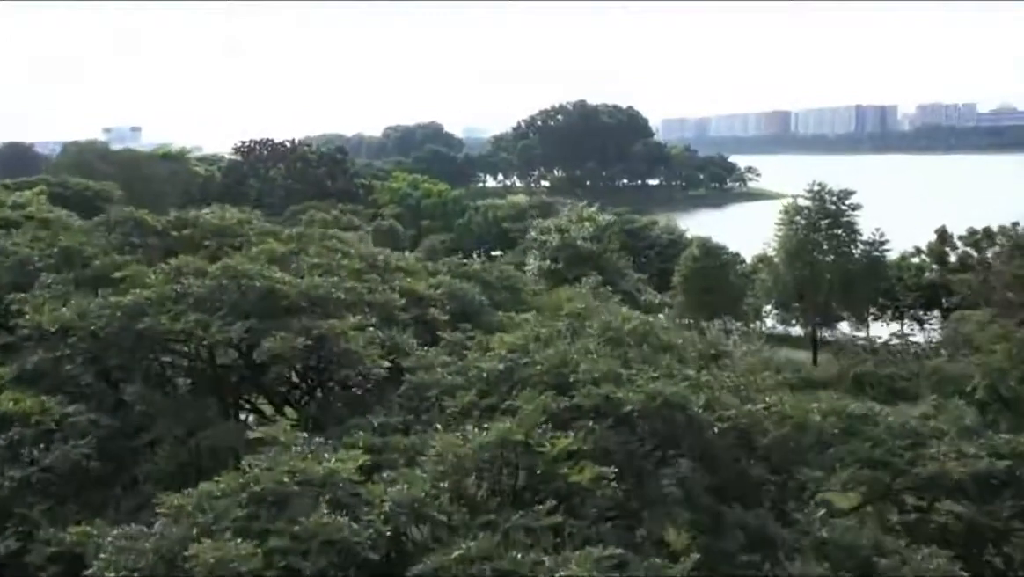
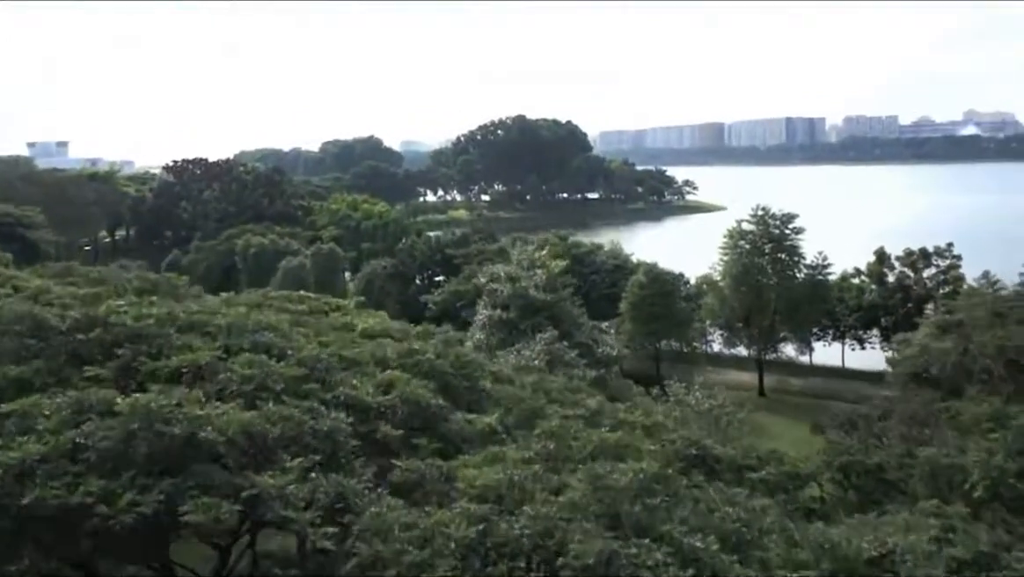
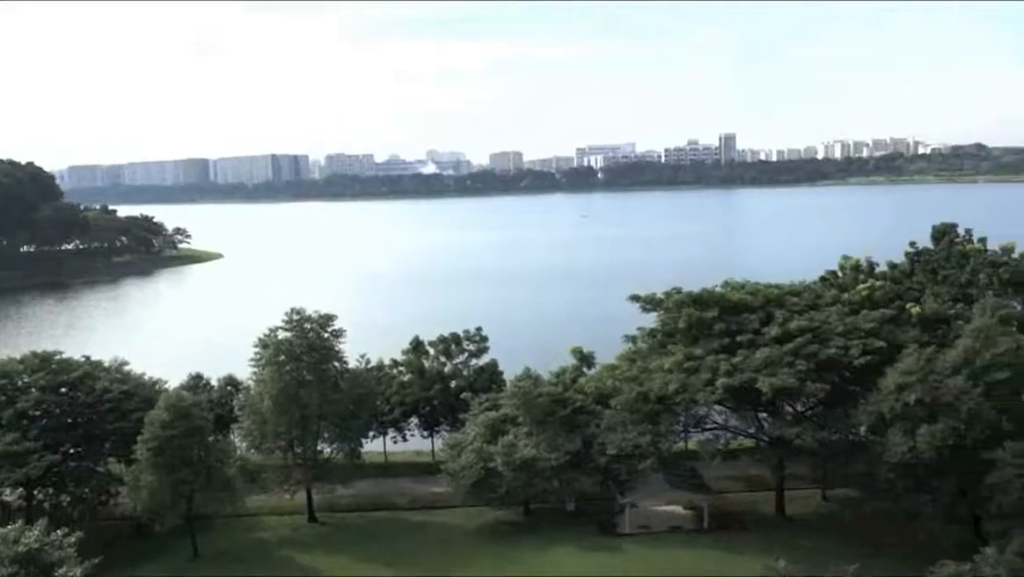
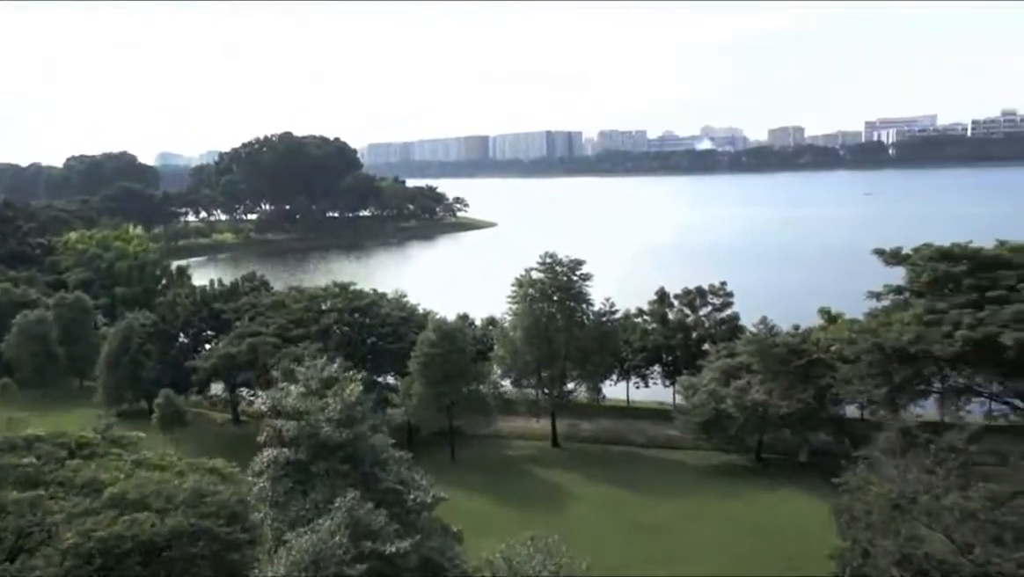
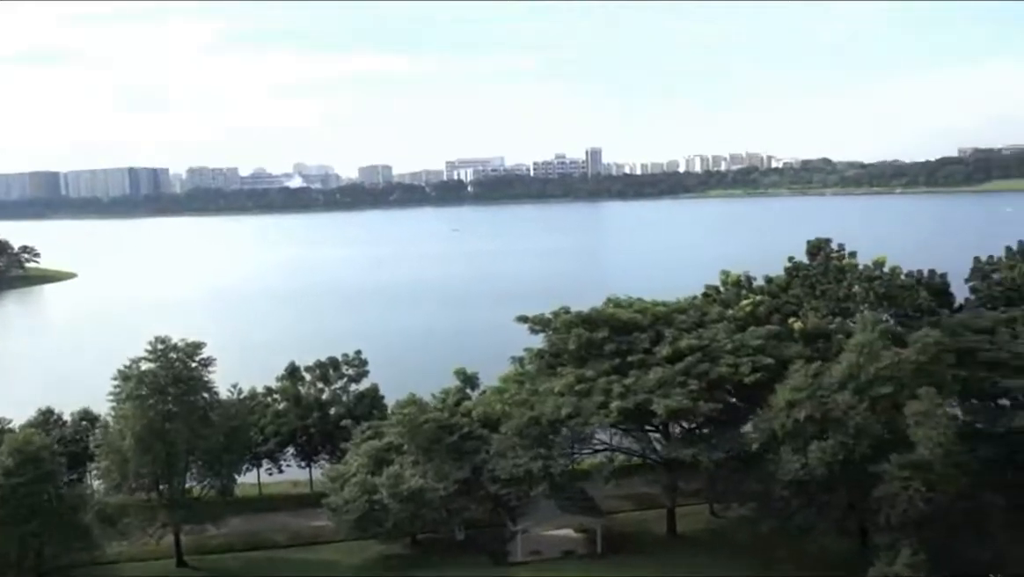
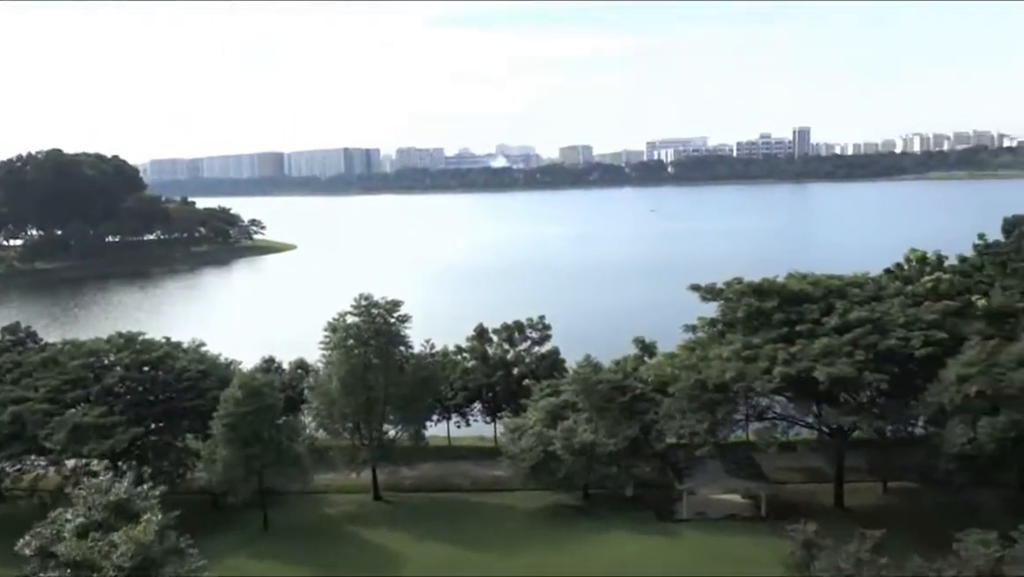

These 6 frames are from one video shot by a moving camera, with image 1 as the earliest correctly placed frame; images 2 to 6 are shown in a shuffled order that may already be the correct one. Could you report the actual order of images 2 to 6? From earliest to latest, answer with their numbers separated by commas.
2, 4, 6, 3, 5
